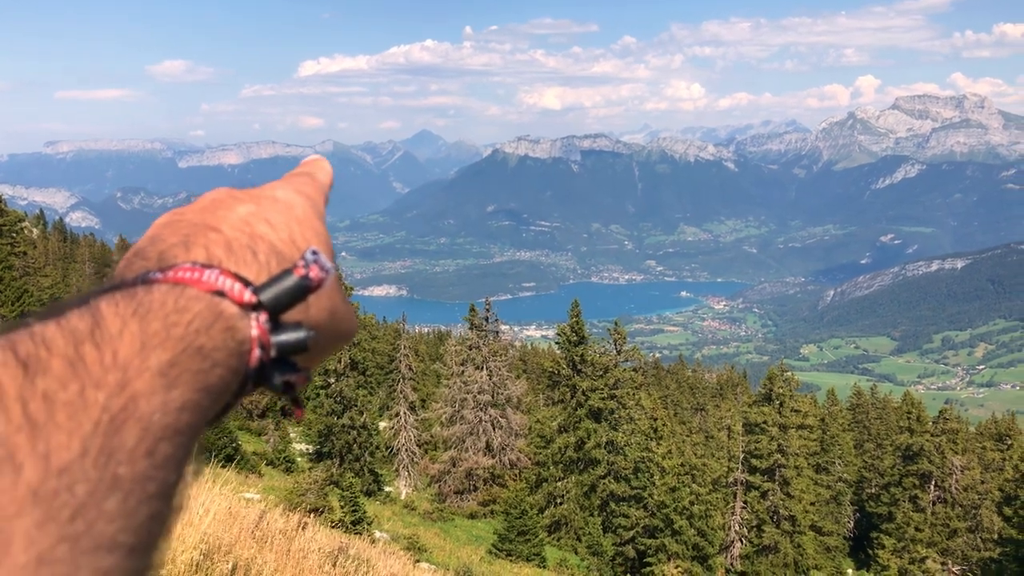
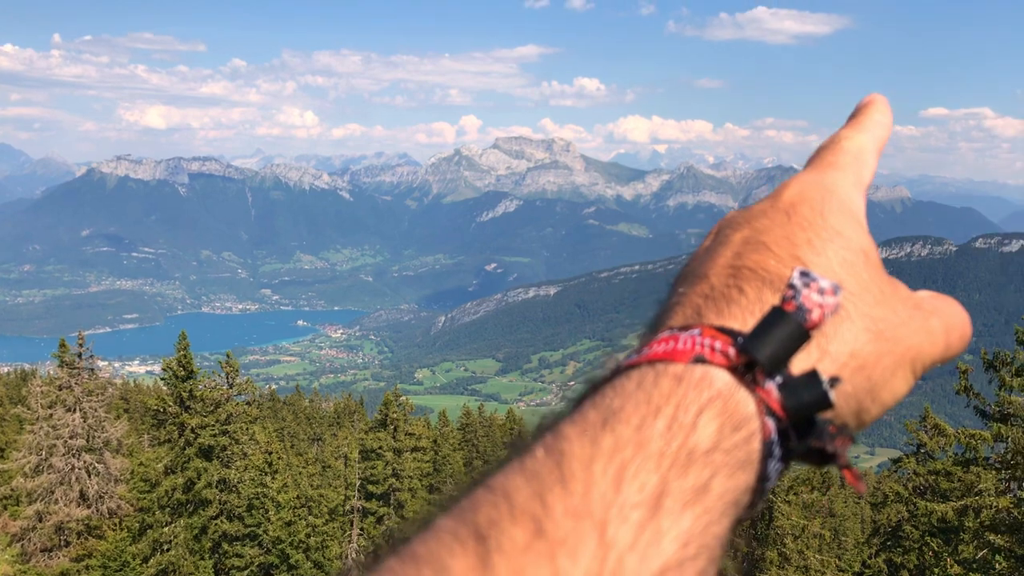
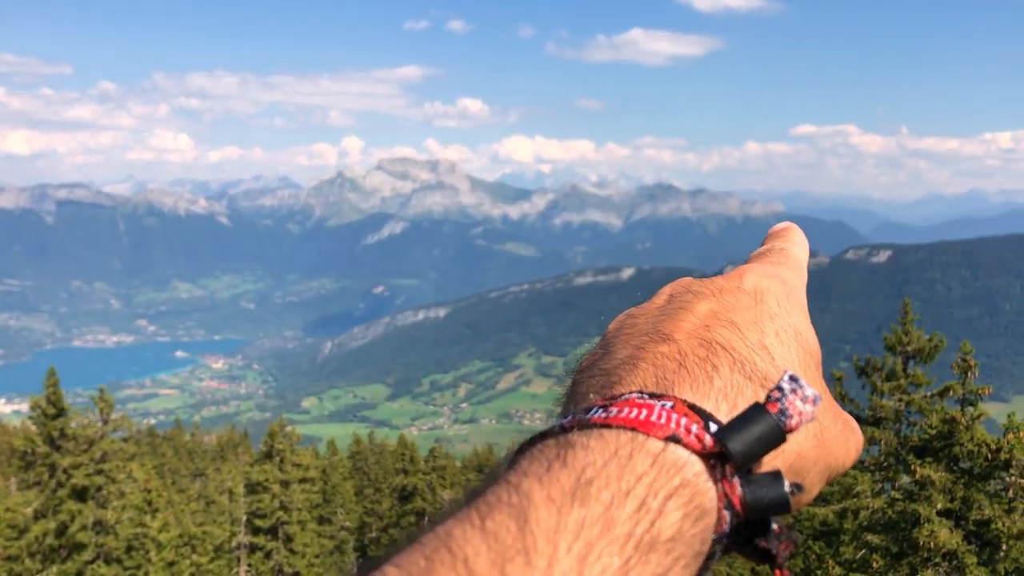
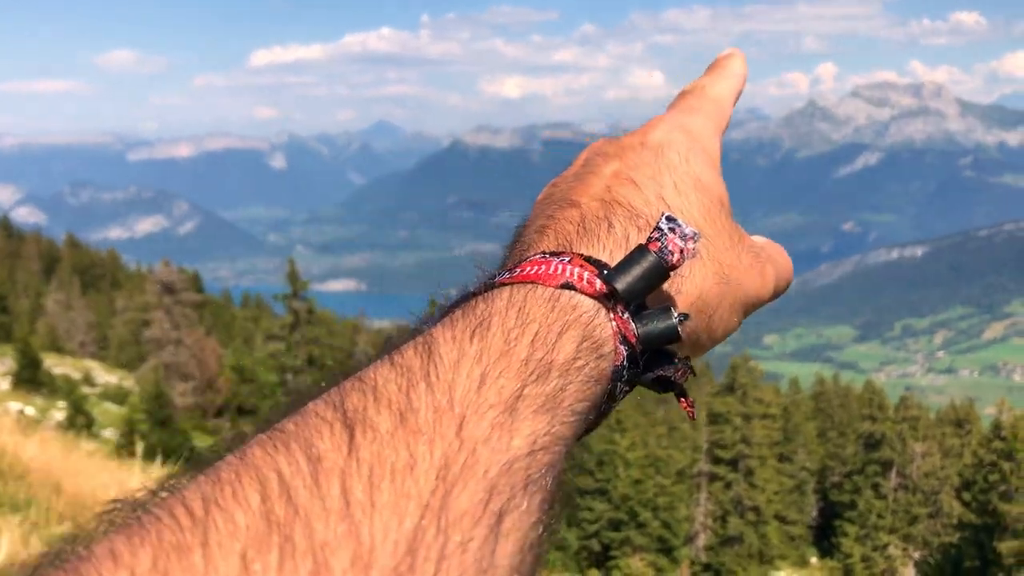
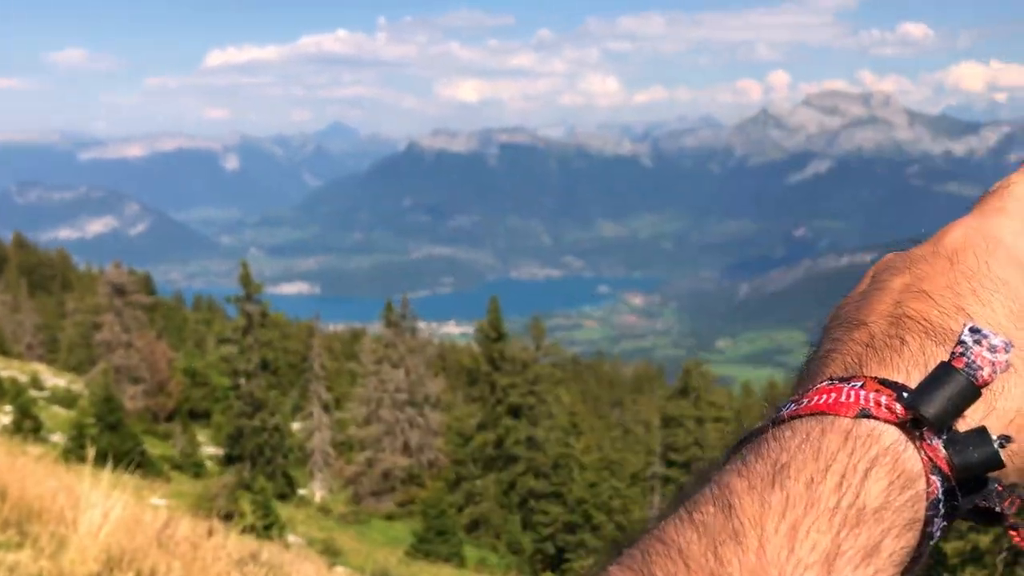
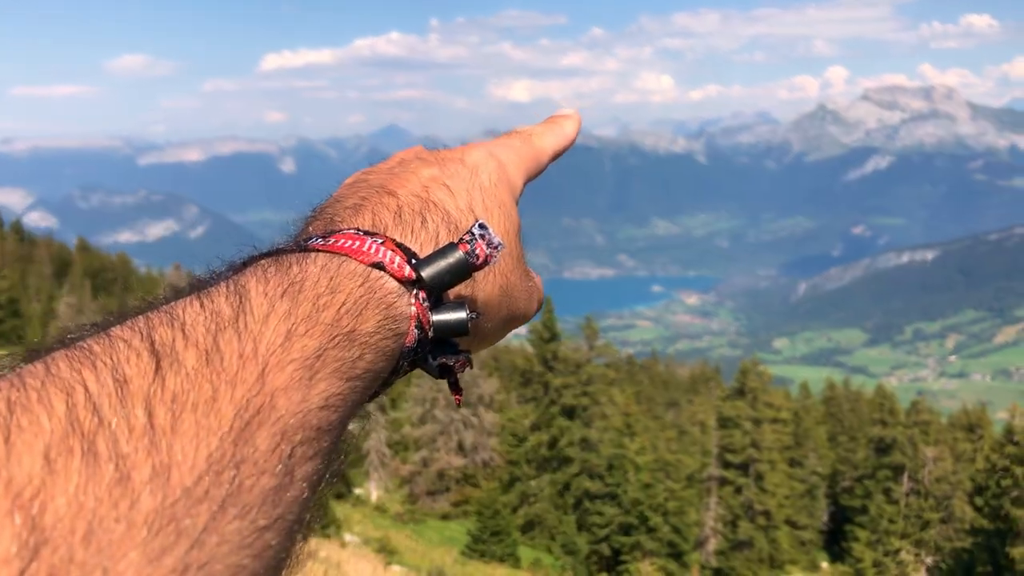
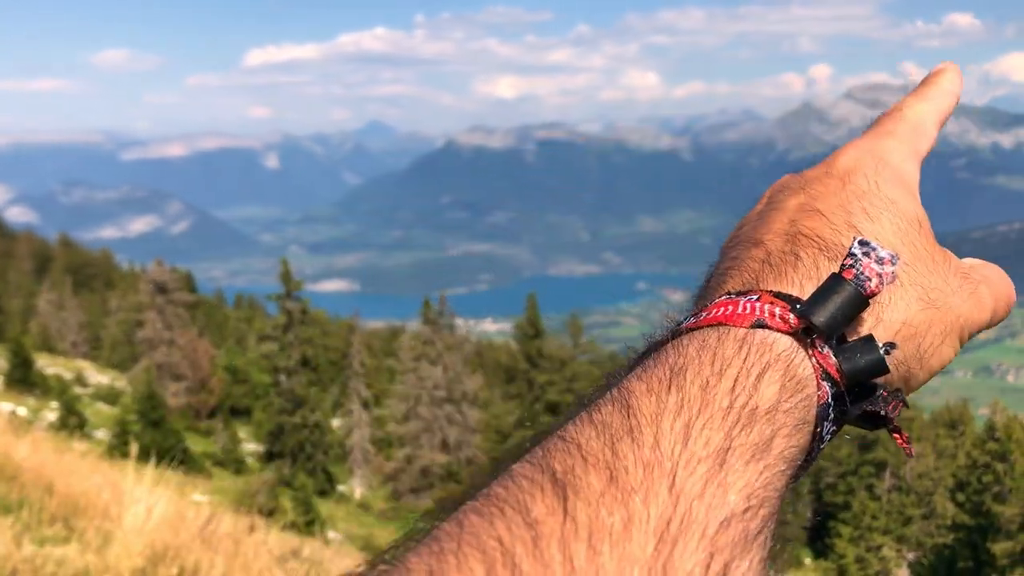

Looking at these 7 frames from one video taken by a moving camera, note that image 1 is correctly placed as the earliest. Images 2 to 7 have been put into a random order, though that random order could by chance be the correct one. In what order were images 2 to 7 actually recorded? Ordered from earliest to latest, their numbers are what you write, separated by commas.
6, 4, 7, 5, 2, 3
